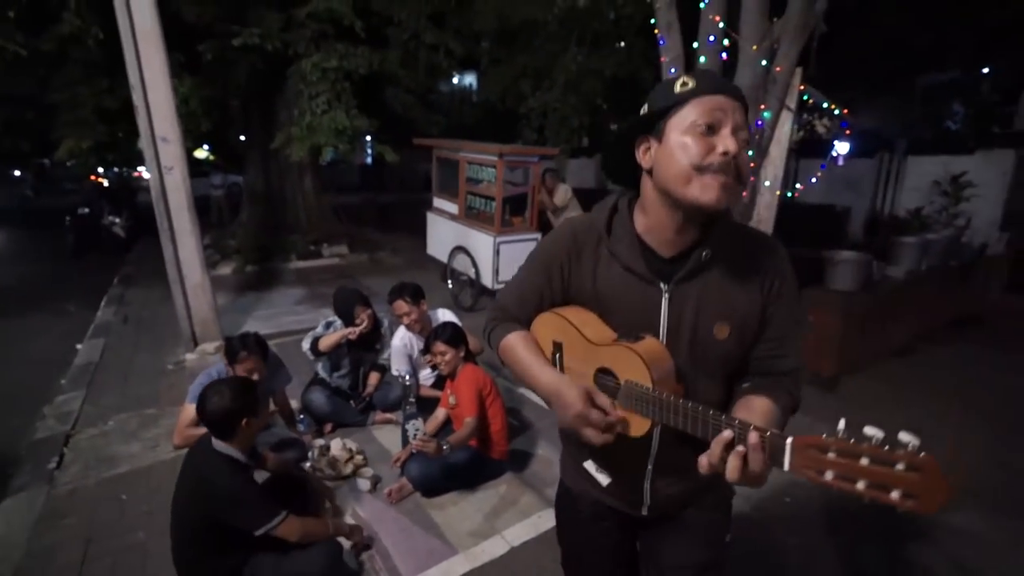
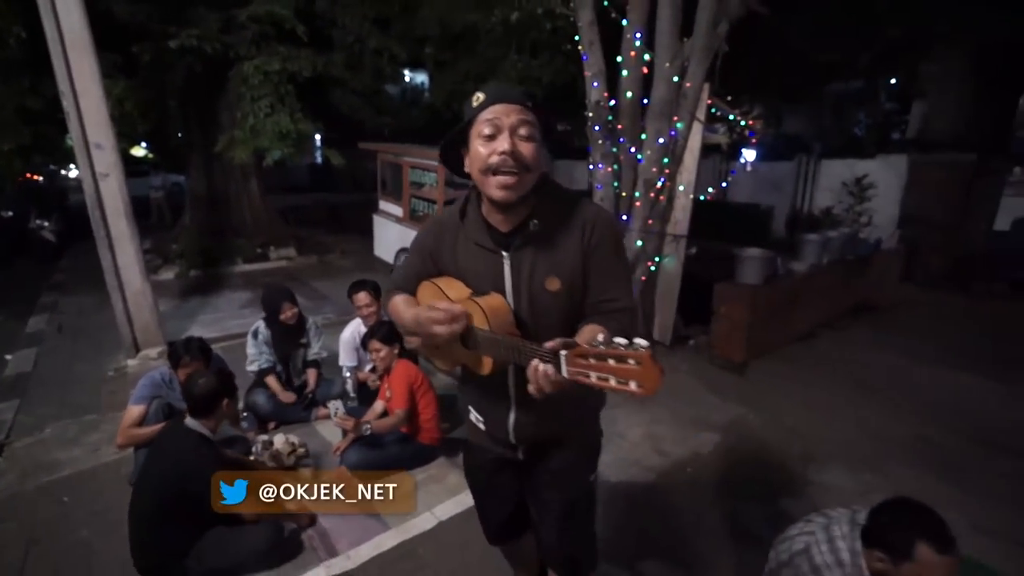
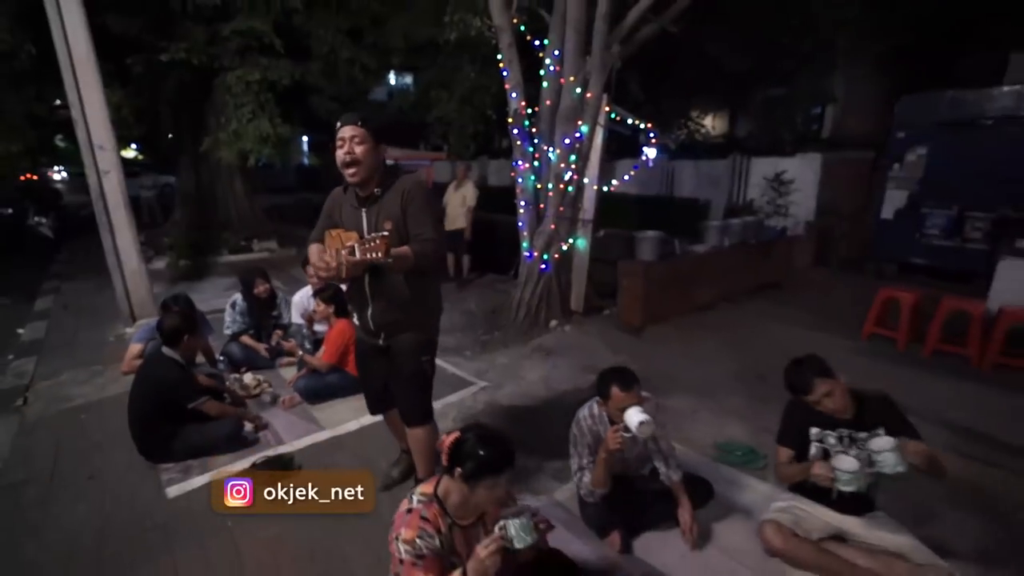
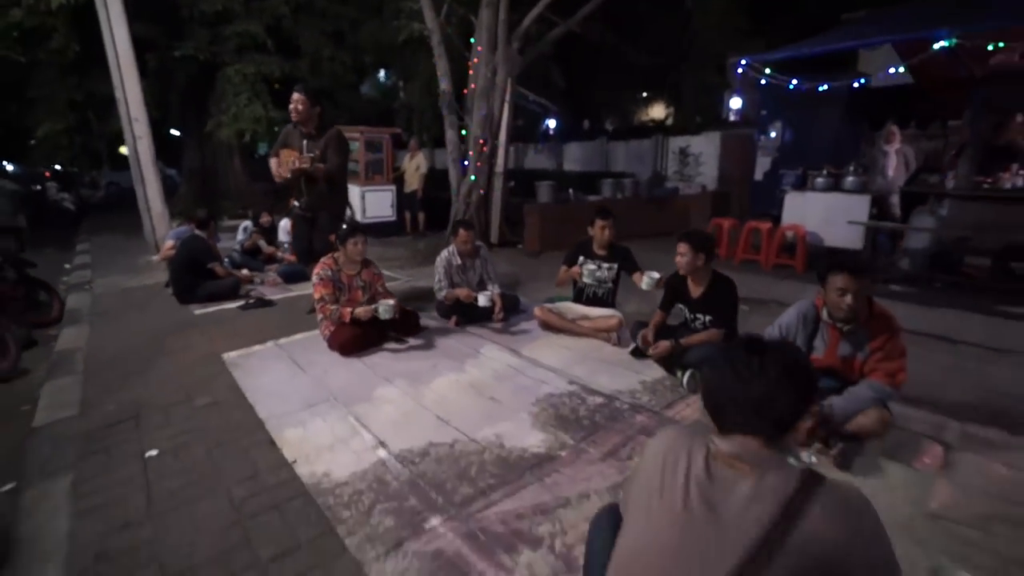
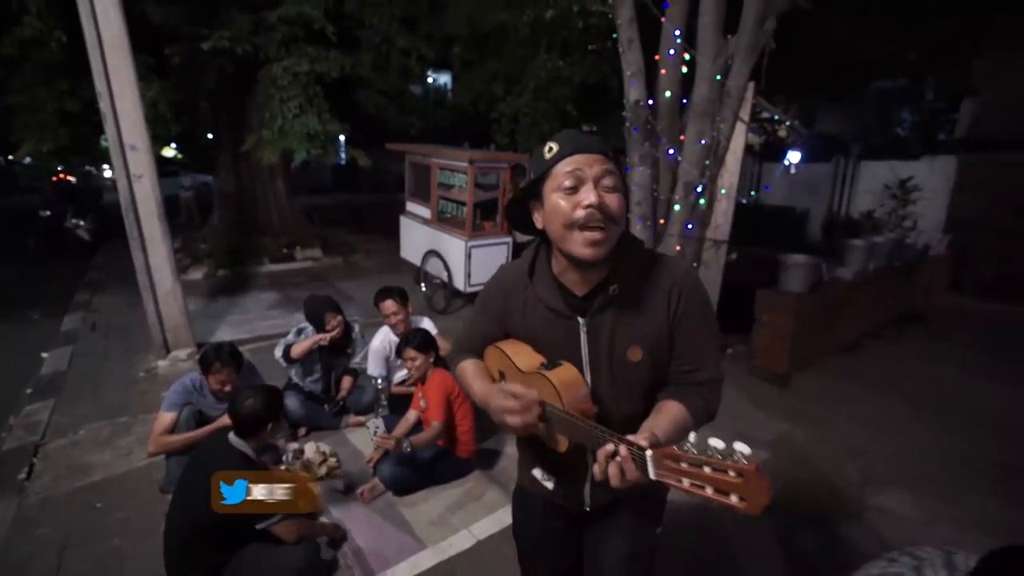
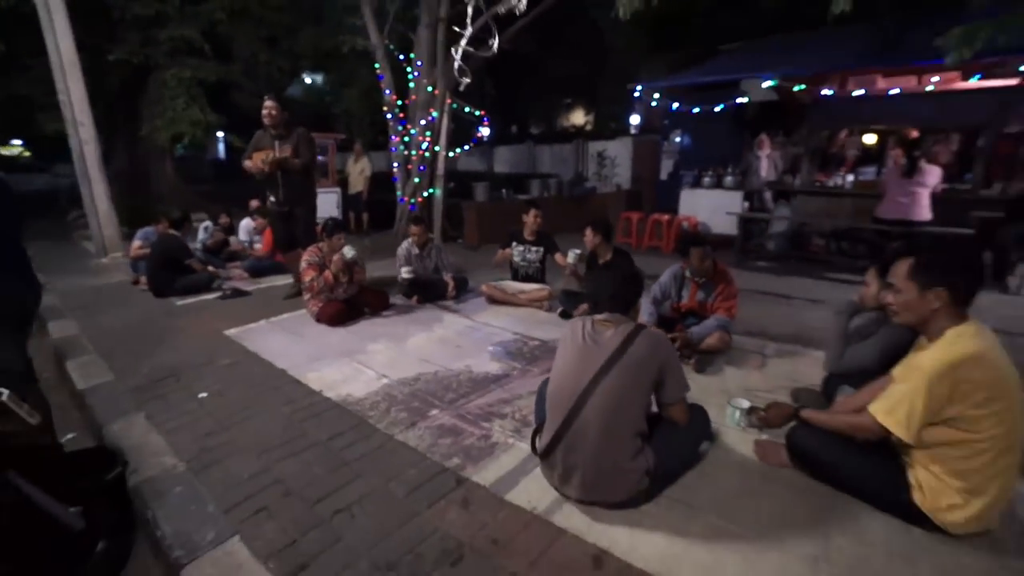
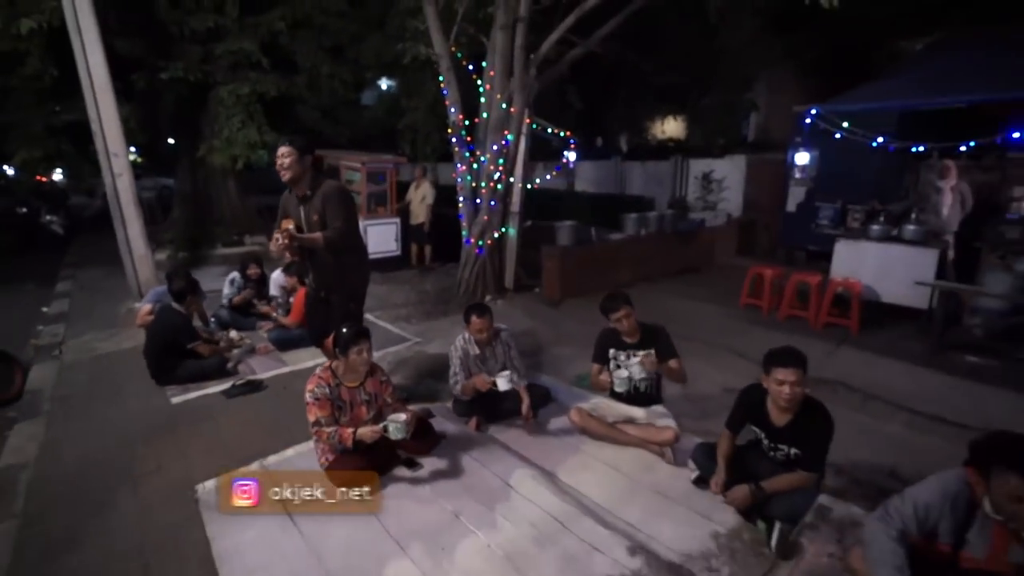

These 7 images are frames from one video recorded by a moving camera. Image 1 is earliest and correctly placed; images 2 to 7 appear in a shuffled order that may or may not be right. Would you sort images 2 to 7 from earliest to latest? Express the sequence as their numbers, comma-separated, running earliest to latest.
5, 2, 3, 7, 4, 6
